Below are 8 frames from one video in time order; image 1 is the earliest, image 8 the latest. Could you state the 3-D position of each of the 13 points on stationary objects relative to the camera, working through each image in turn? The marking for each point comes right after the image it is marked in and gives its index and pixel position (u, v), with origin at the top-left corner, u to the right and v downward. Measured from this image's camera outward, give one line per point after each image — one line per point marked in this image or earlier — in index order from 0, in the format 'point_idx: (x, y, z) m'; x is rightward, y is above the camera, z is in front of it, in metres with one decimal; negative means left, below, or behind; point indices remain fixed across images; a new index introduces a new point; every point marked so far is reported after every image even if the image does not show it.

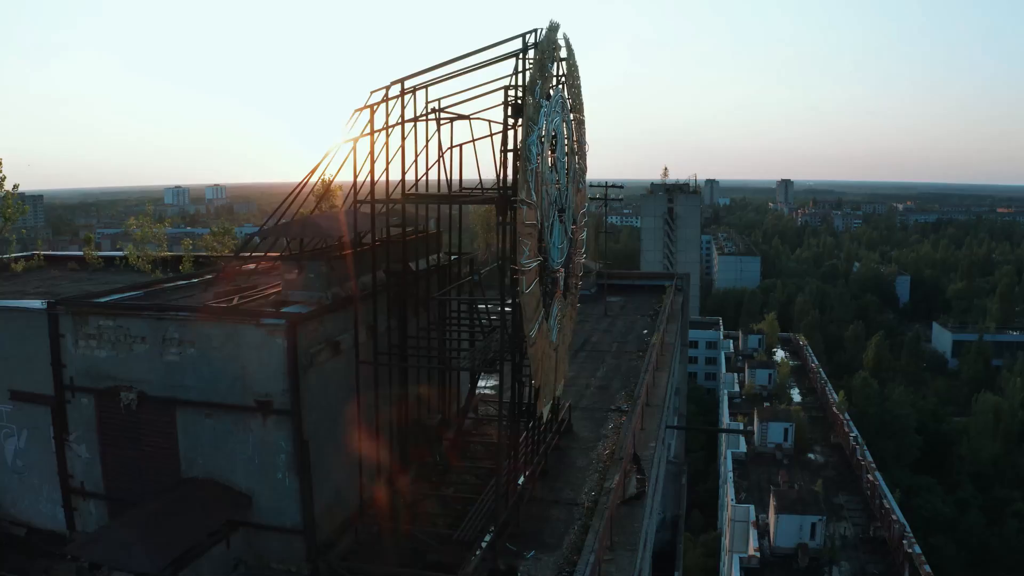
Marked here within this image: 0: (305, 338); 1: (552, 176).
0: (-2.7, -0.6, +9.6) m
1: (+0.6, +1.8, +11.7) m
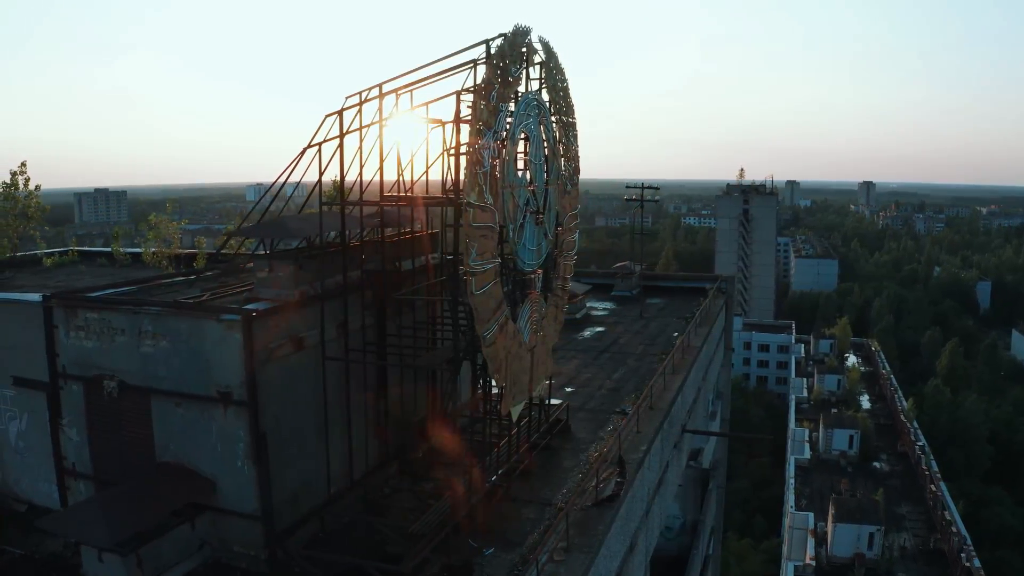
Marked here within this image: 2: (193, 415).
0: (-3.3, -0.6, +10.1) m
1: (+0.2, +1.8, +11.9) m
2: (-4.4, -1.7, +10.4) m
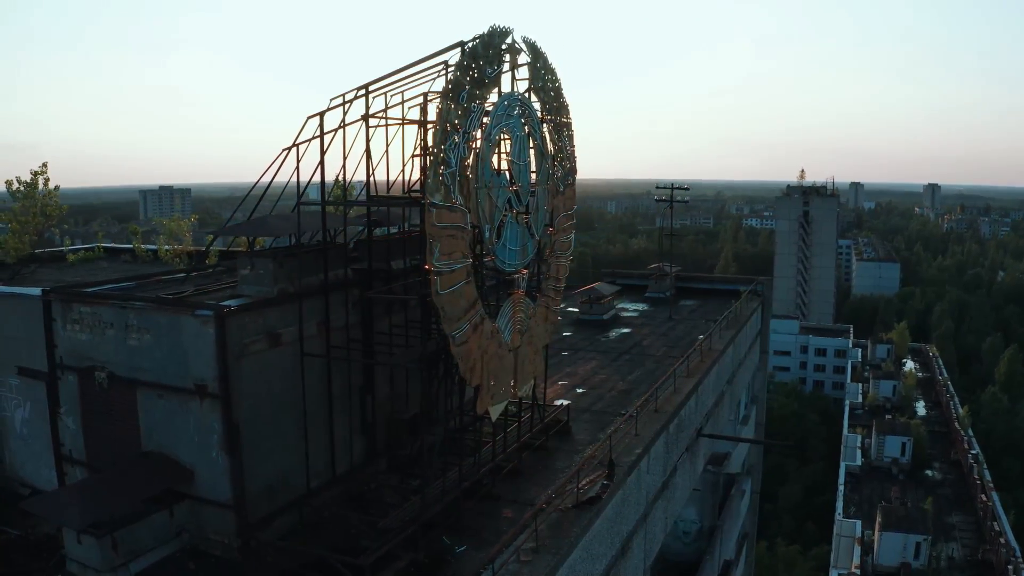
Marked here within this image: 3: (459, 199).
0: (-3.8, -0.6, +10.4) m
1: (-0.2, +1.8, +11.9) m
2: (-4.9, -1.7, +10.8) m
3: (-0.7, +1.2, +10.4) m
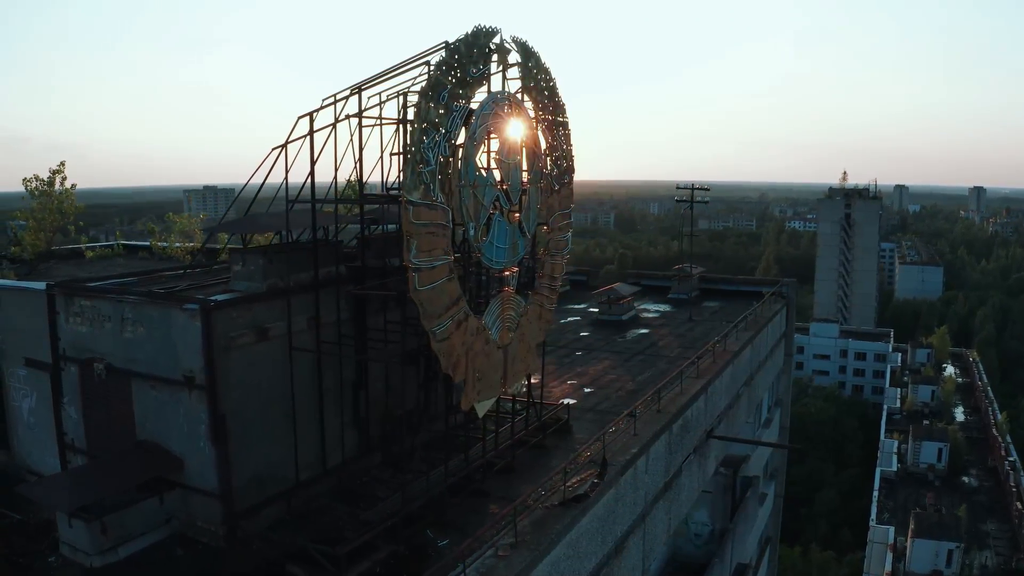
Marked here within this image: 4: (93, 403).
0: (-4.1, -0.5, +10.7) m
1: (-0.4, +1.8, +12.0) m
2: (-5.2, -1.6, +11.1) m
3: (-1.0, +1.3, +10.6) m
4: (-6.7, -1.8, +12.1) m
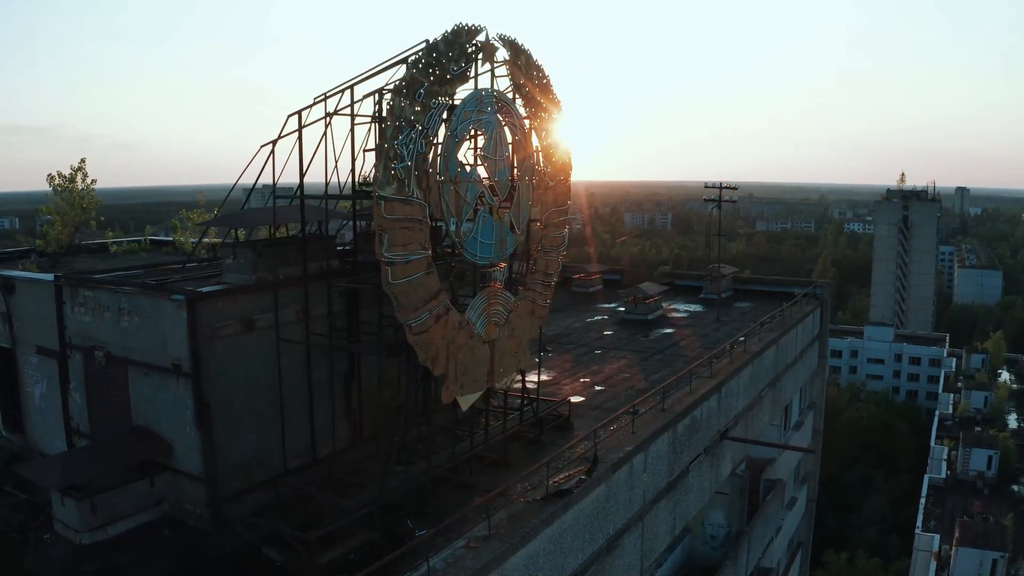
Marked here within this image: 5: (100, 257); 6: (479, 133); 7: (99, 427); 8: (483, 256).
0: (-4.5, -0.4, +11.1) m
1: (-0.6, +1.9, +12.2) m
2: (-5.5, -1.5, +11.6) m
3: (-1.4, +1.4, +10.8) m
4: (-7.0, -1.7, +12.6) m
5: (-10.5, +0.8, +19.2) m
6: (-0.5, +2.5, +12.4) m
7: (-6.9, -2.3, +12.6) m
8: (-0.5, +0.5, +12.7) m
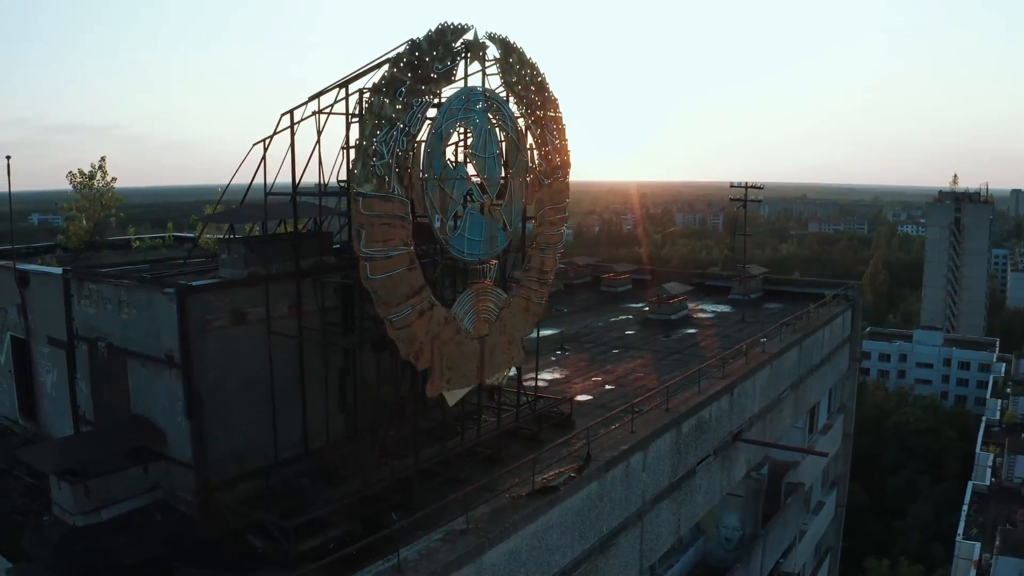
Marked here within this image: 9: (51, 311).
0: (-4.7, -0.3, +11.4) m
1: (-0.8, +1.9, +12.3) m
2: (-5.8, -1.4, +12.0) m
3: (-1.7, +1.4, +10.9) m
4: (-7.2, -1.6, +13.1) m
5: (-10.3, +1.0, +19.9) m
6: (-0.7, +2.6, +12.5) m
7: (-7.2, -2.2, +13.1) m
8: (-0.7, +0.6, +12.8) m
9: (-8.6, -0.4, +14.1) m
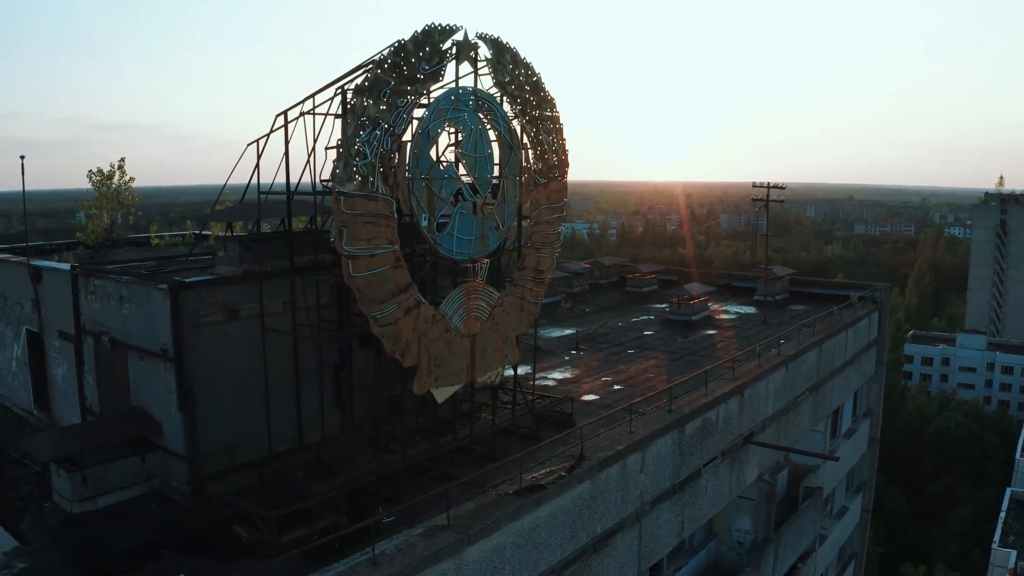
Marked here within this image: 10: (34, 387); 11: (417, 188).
0: (-5.0, -0.2, +11.8) m
1: (-1.0, +2.0, +12.5) m
2: (-6.0, -1.3, +12.4) m
3: (-1.9, +1.5, +11.1) m
4: (-7.4, -1.5, +13.6) m
5: (-10.2, +1.1, +20.5) m
6: (-0.9, +2.6, +12.6) m
7: (-7.3, -2.1, +13.6) m
8: (-0.9, +0.6, +12.9) m
9: (-8.8, -0.3, +14.6) m
10: (-10.0, -2.1, +15.7) m
11: (-1.5, +1.6, +11.8) m
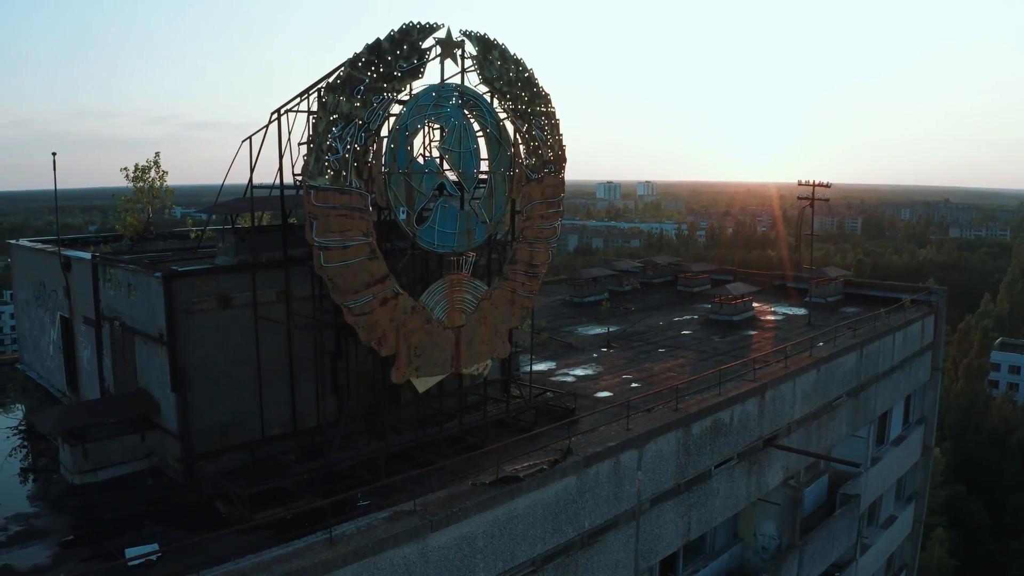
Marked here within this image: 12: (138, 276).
0: (-5.4, 0.0, +12.5) m
1: (-1.4, +2.1, +12.8) m
2: (-6.4, -1.1, +13.2) m
3: (-2.4, +1.6, +11.5) m
4: (-7.7, -1.3, +14.5) m
5: (-9.7, +1.3, +21.7) m
6: (-1.2, +2.8, +12.9) m
7: (-7.6, -1.9, +14.5) m
8: (-1.2, +0.7, +13.2) m
9: (-8.9, -0.1, +15.7) m
10: (-10.0, -1.8, +16.9) m
11: (-1.9, +1.7, +12.2) m
12: (-6.5, +0.2, +13.2) m
